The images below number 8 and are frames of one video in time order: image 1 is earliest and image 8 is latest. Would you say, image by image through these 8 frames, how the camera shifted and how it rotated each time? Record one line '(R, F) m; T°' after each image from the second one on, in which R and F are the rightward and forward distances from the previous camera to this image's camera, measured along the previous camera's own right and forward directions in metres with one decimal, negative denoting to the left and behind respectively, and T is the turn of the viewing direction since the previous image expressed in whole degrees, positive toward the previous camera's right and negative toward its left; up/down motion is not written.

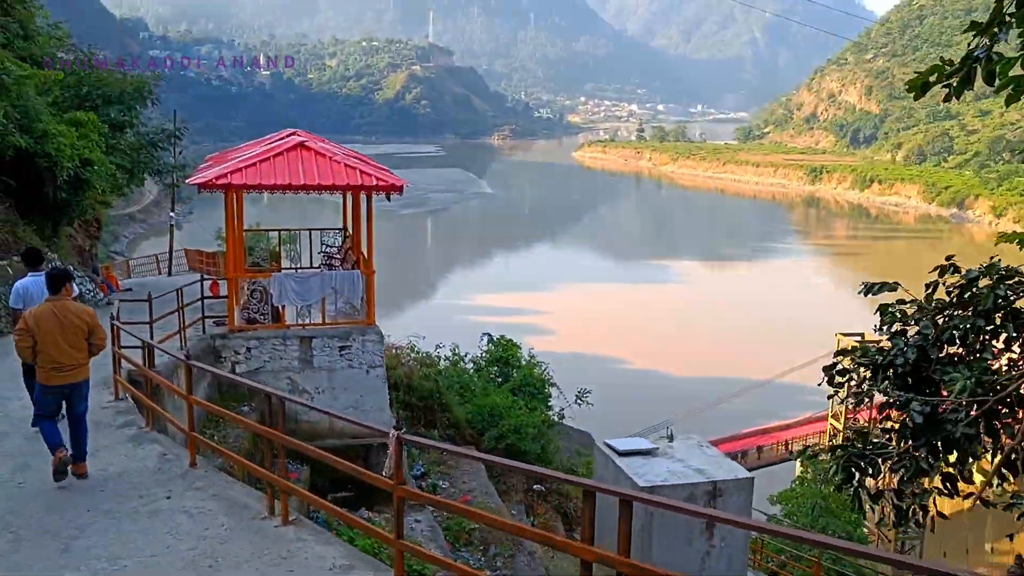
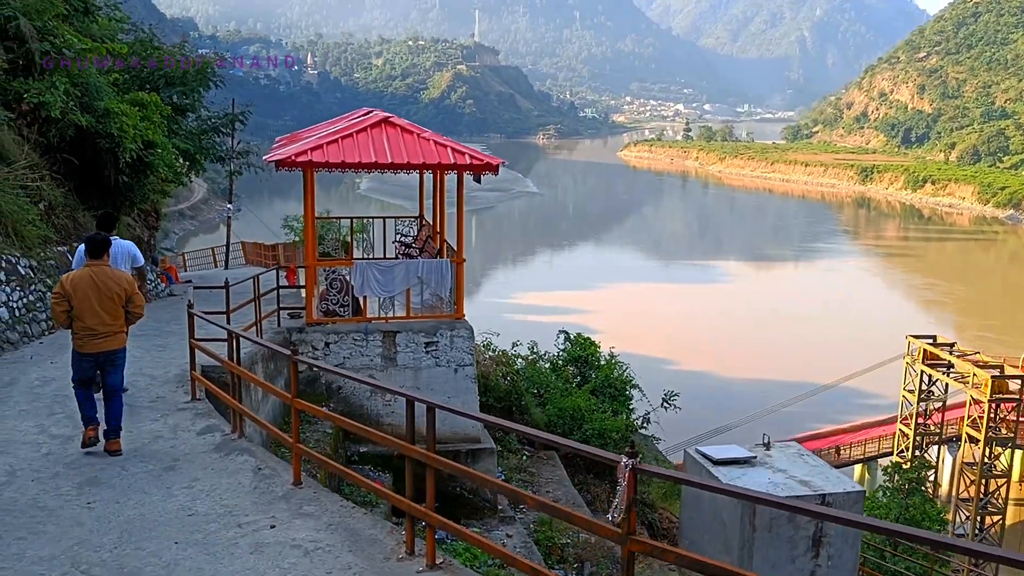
(-0.6, +1.0) m; -3°
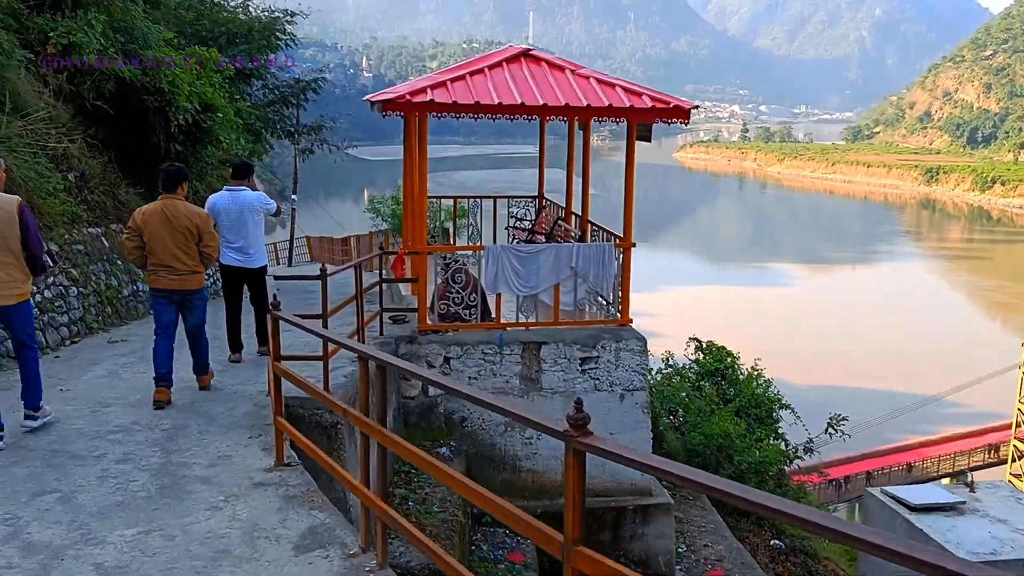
(-1.0, +2.6) m; -3°
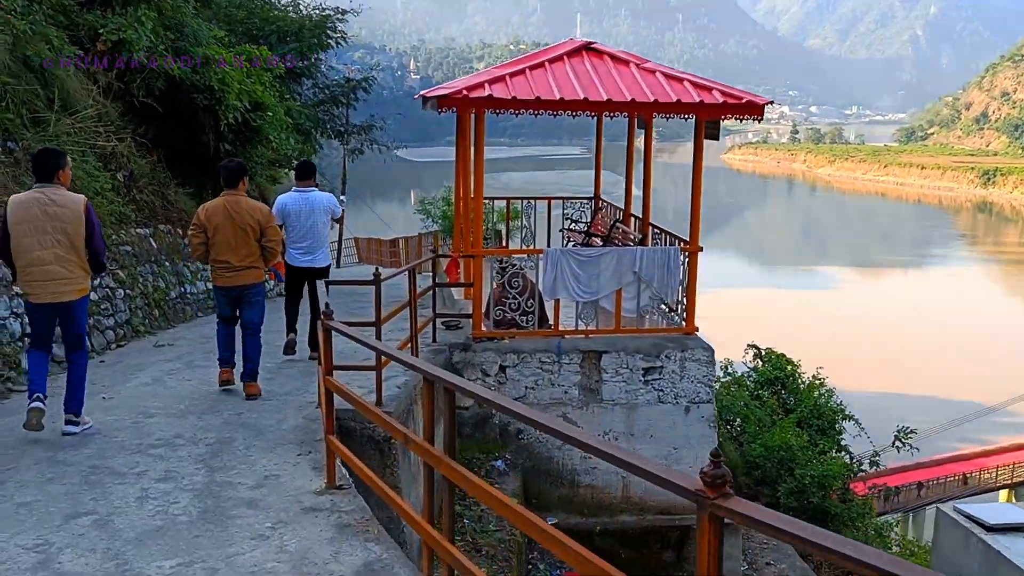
(-0.1, +0.3) m; -3°
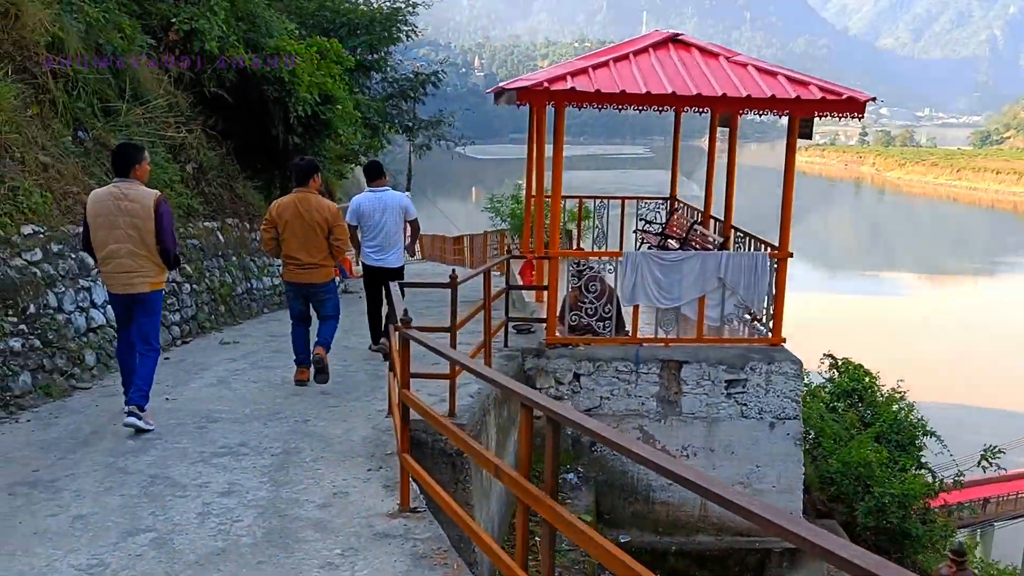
(-0.1, +0.3) m; -3°
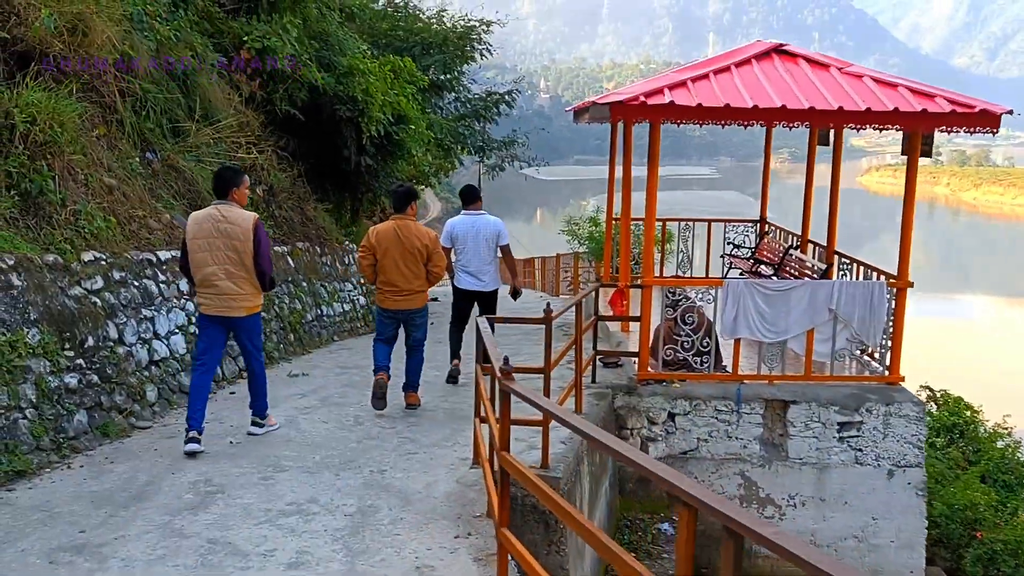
(-0.1, +0.5) m; -4°
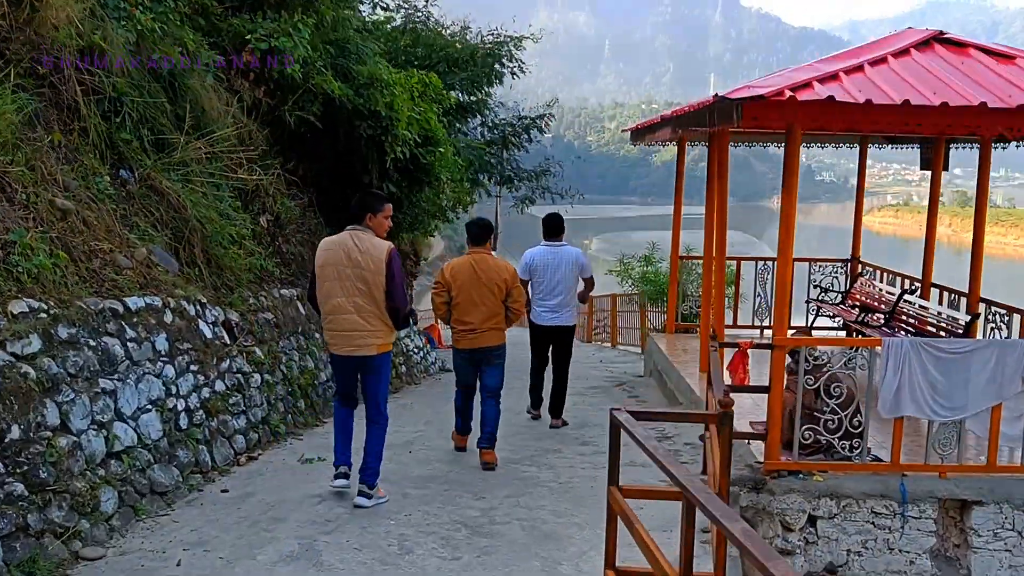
(-0.4, +1.4) m; 0°
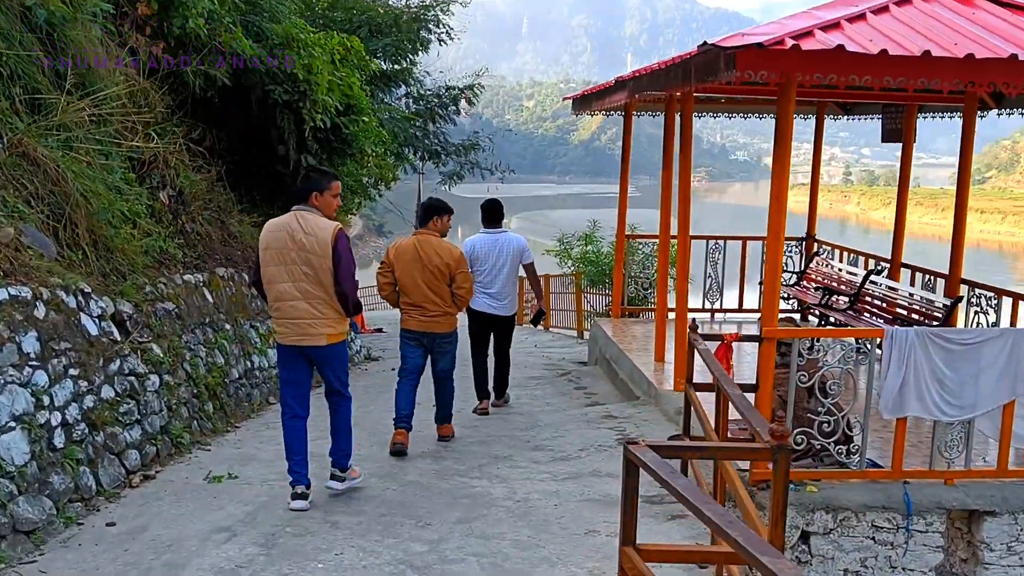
(-0.1, +0.6) m; +5°
